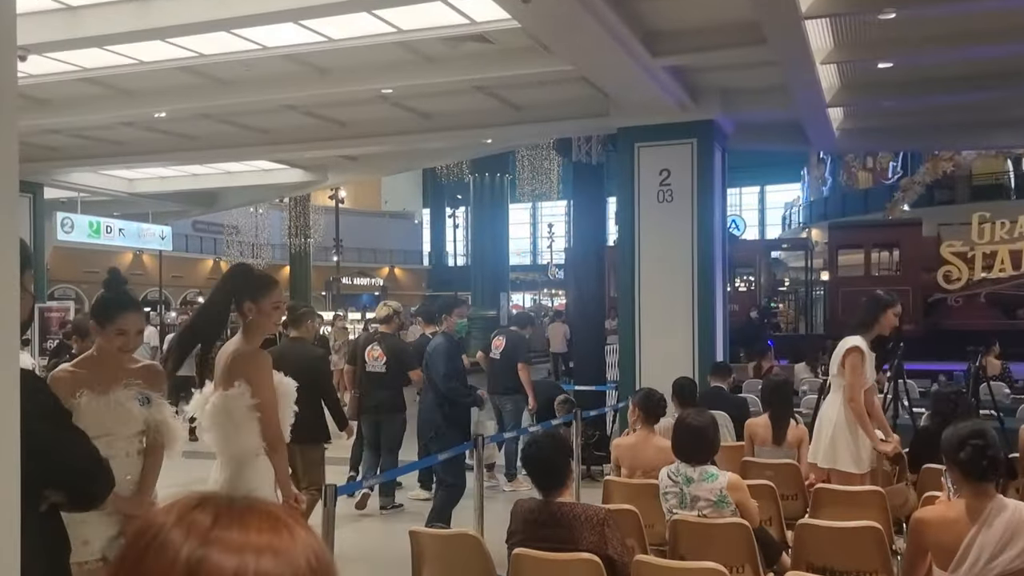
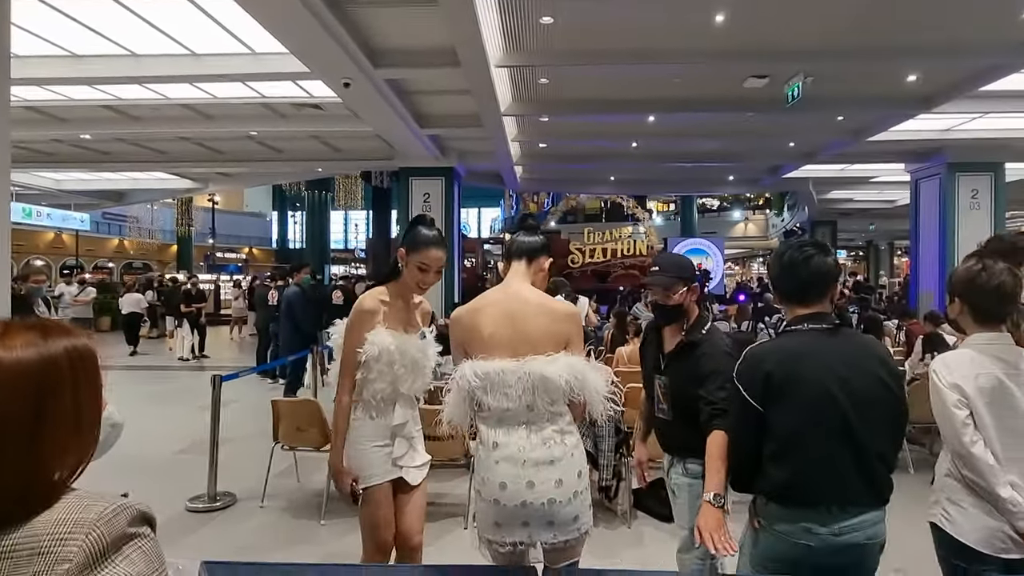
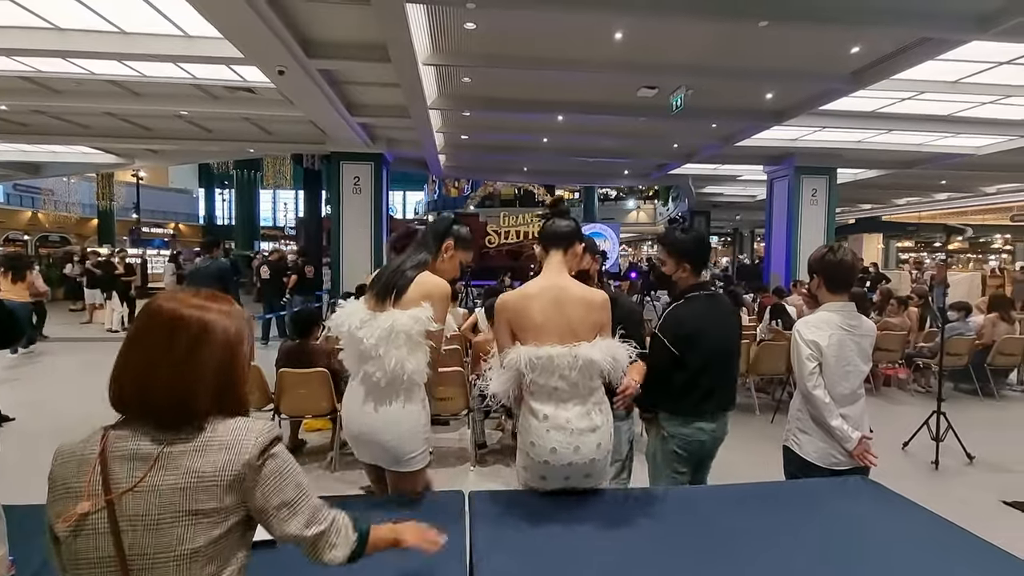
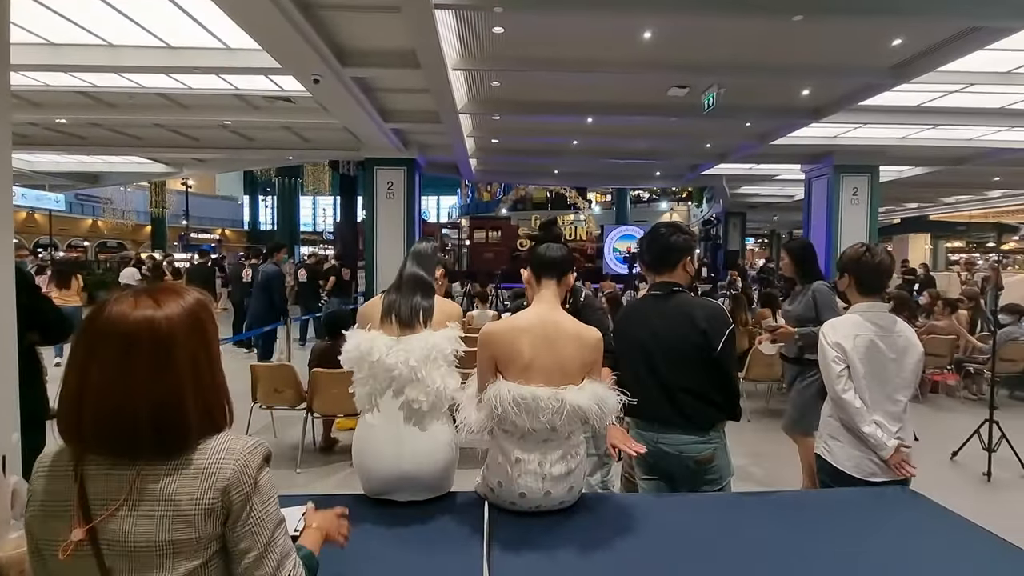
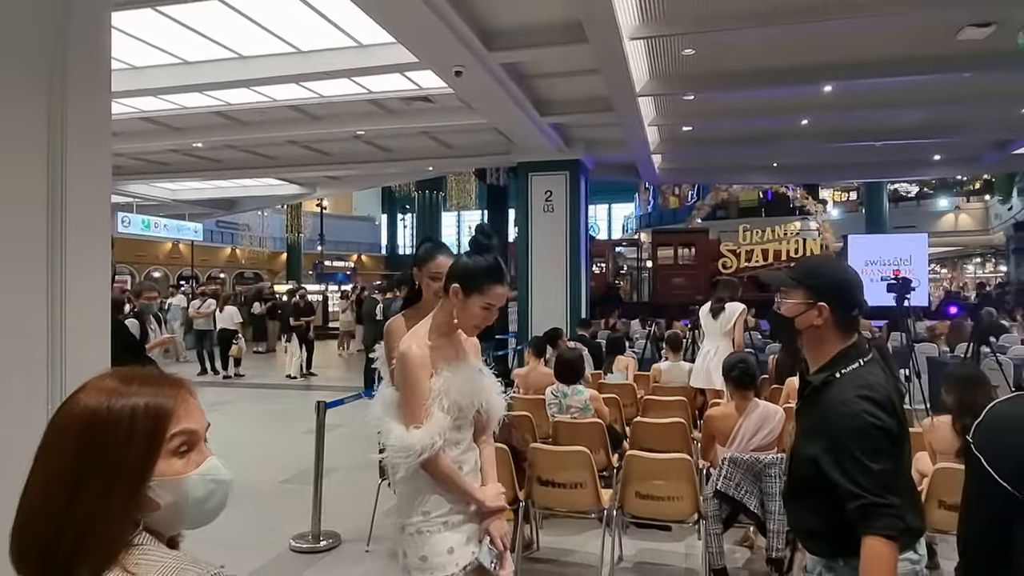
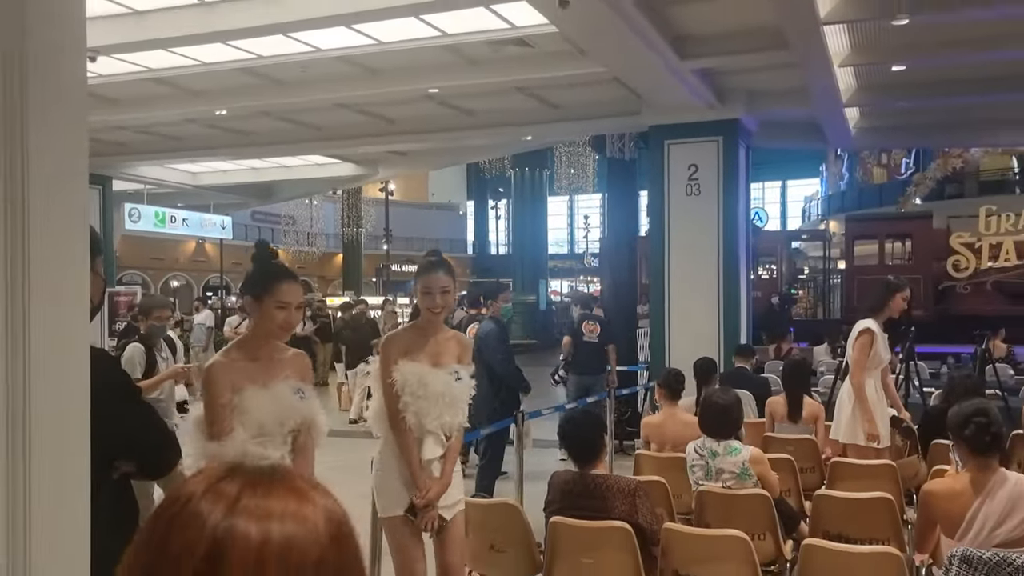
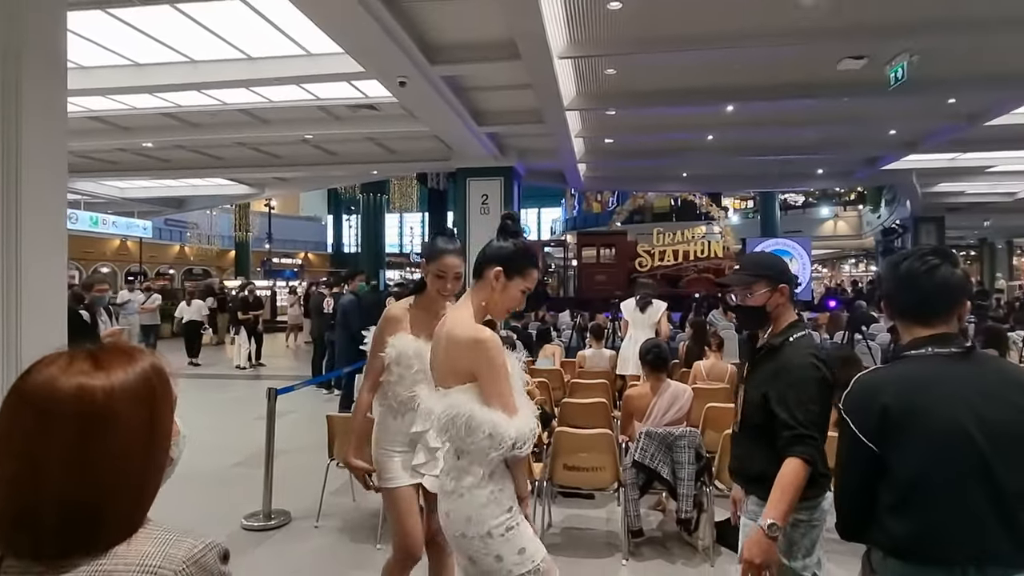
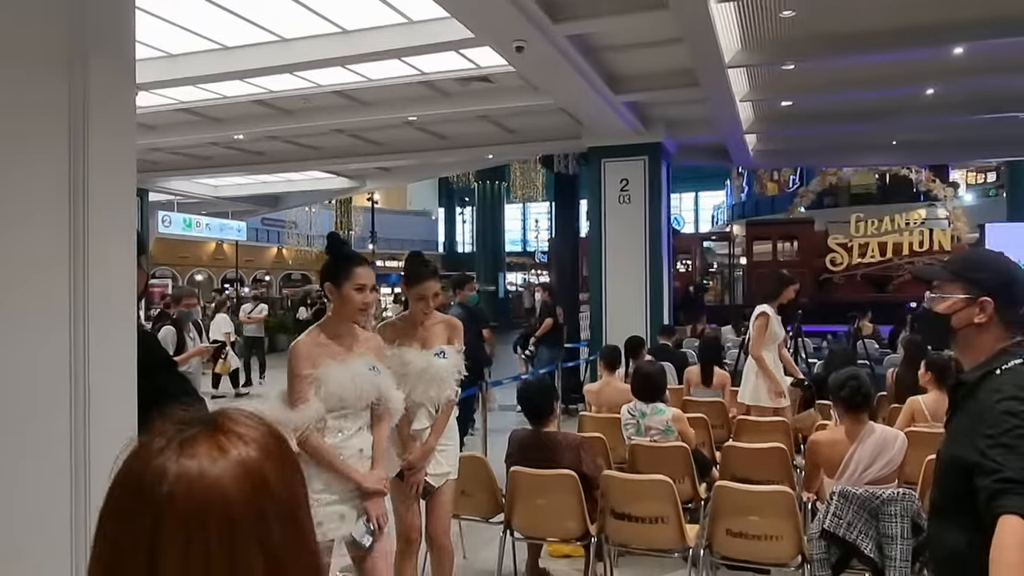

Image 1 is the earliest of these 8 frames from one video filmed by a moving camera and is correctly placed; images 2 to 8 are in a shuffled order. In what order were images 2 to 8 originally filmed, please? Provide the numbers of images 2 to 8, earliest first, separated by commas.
6, 8, 5, 7, 2, 4, 3
